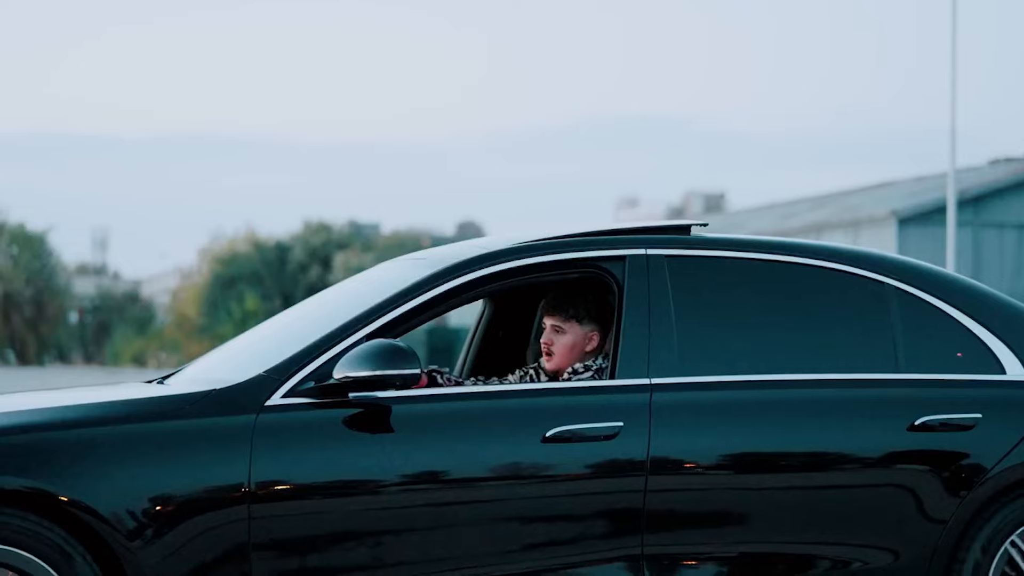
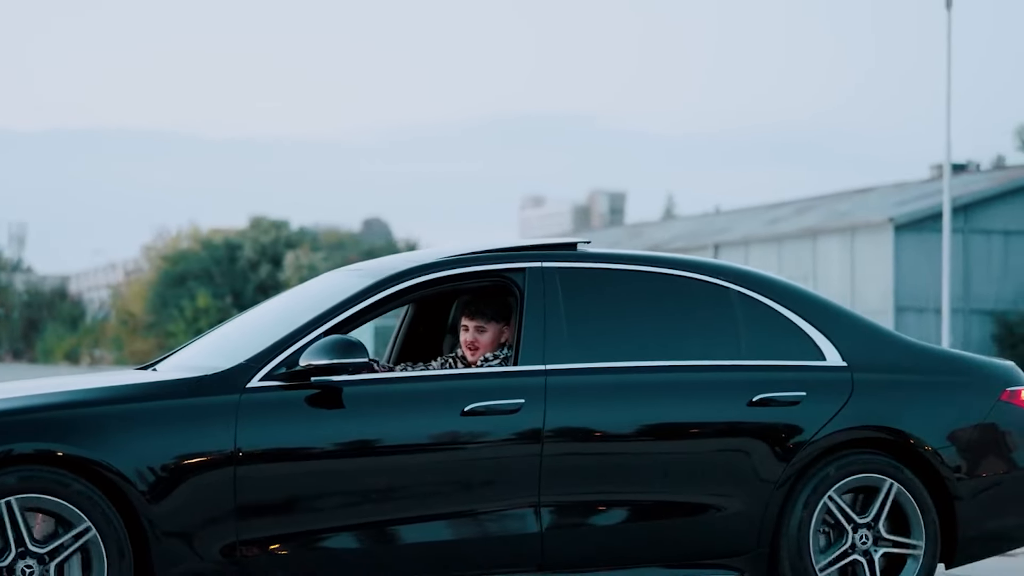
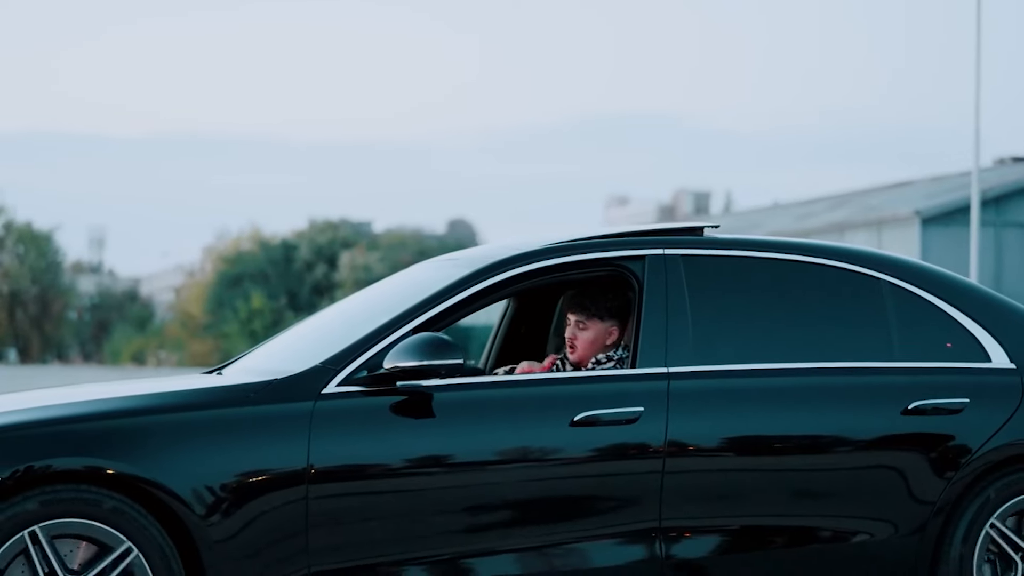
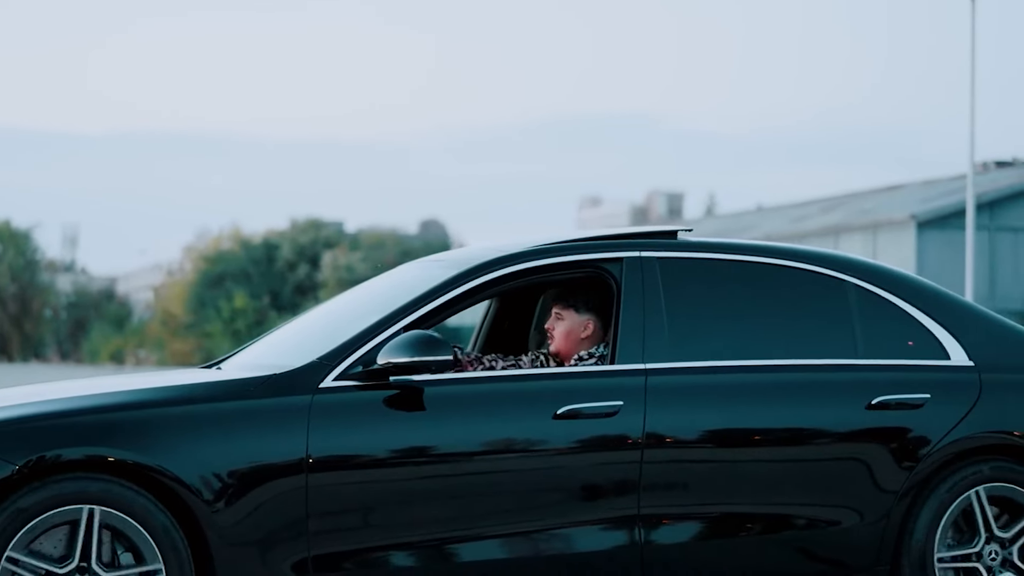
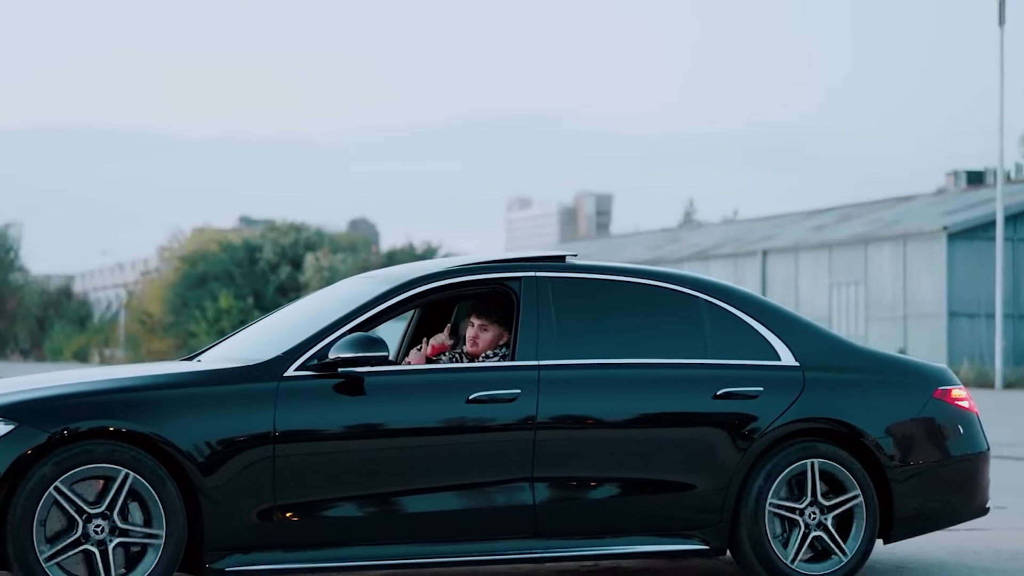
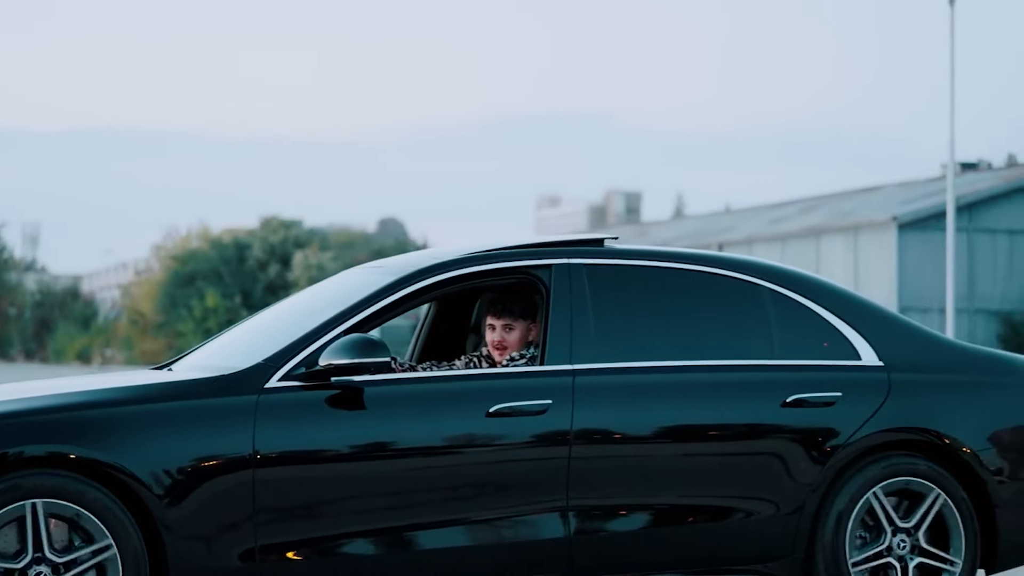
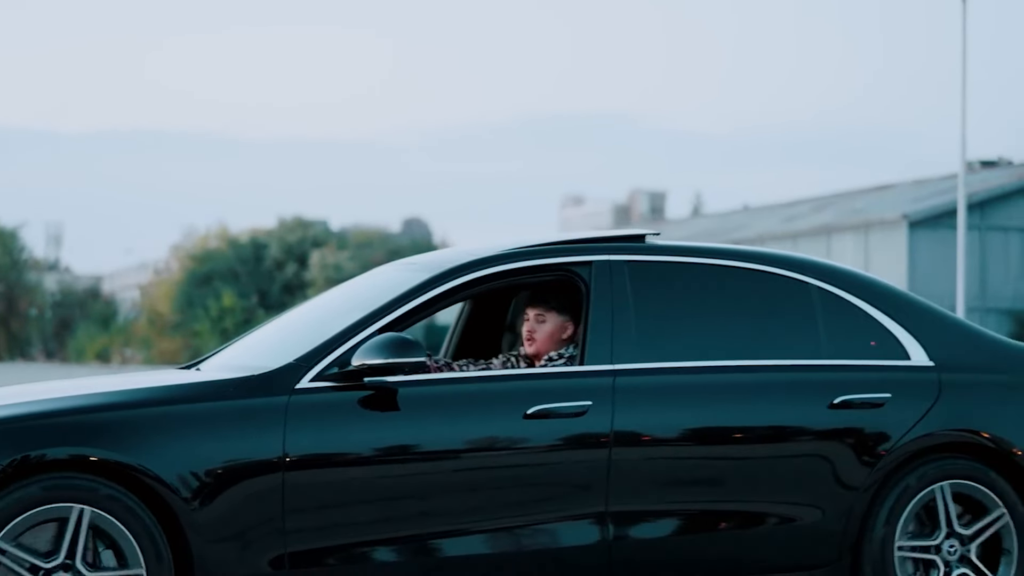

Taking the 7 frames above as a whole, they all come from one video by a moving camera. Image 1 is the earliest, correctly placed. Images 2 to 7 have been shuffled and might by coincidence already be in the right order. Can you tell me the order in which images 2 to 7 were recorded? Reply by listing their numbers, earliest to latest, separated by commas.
3, 4, 7, 6, 2, 5
